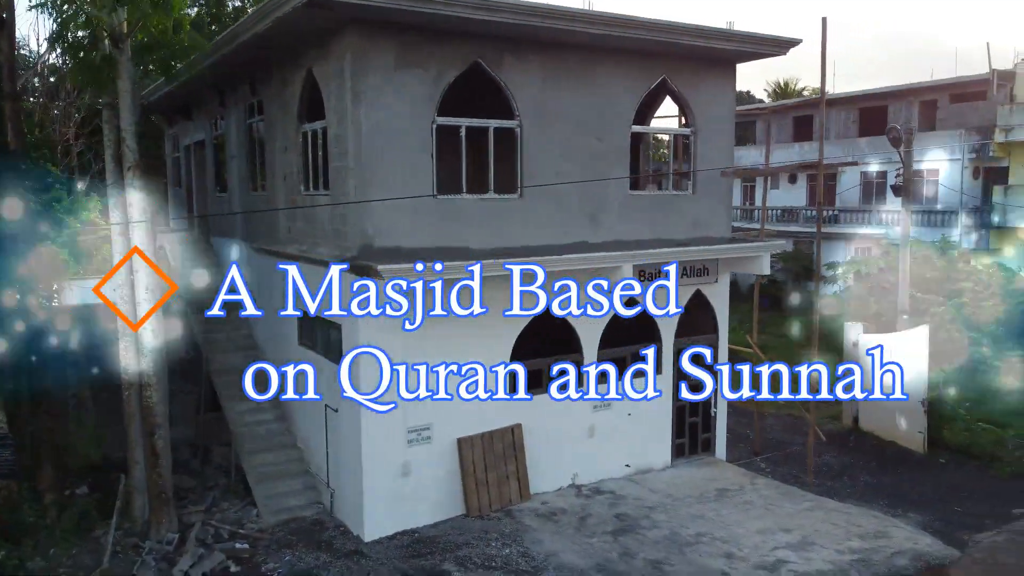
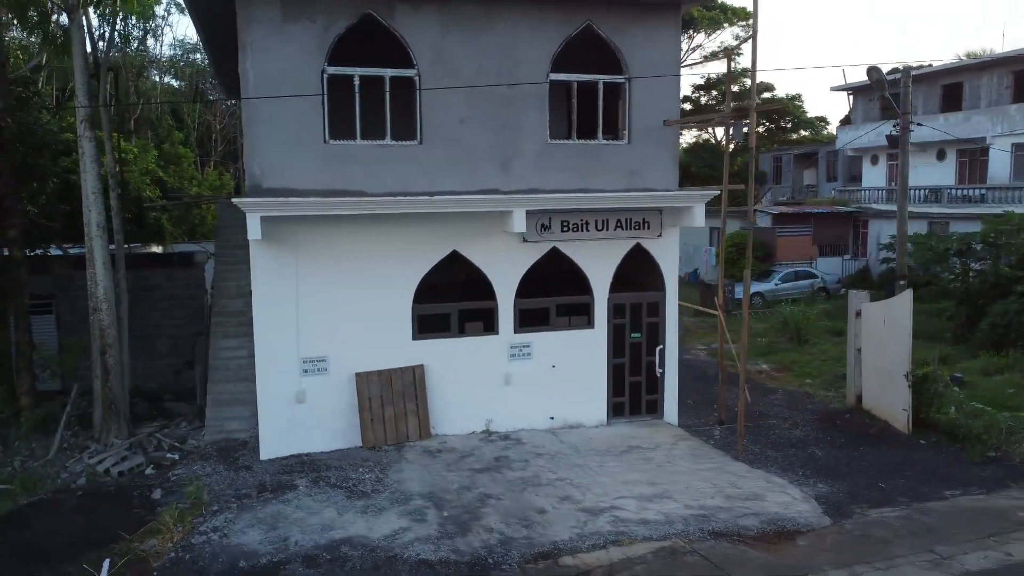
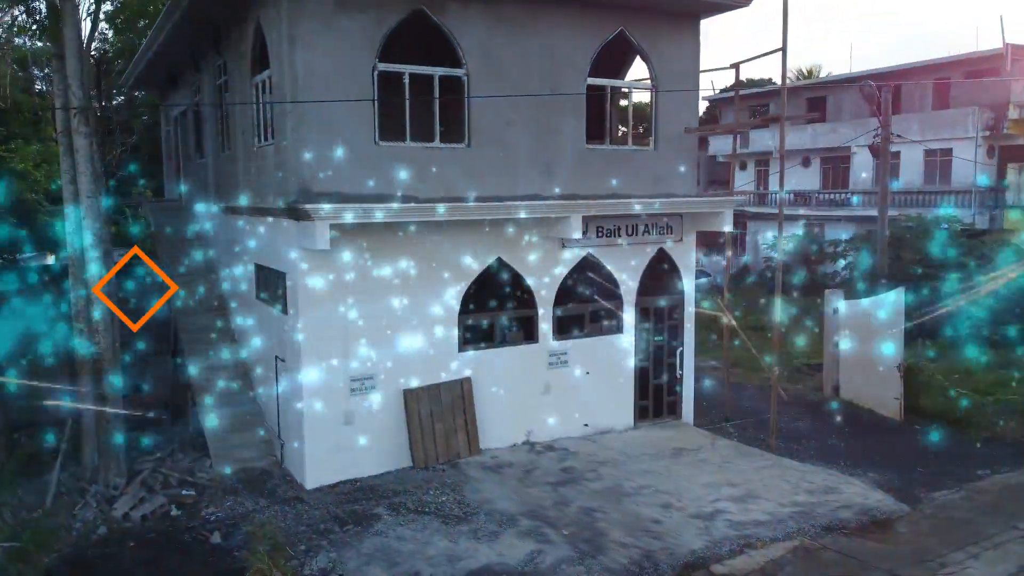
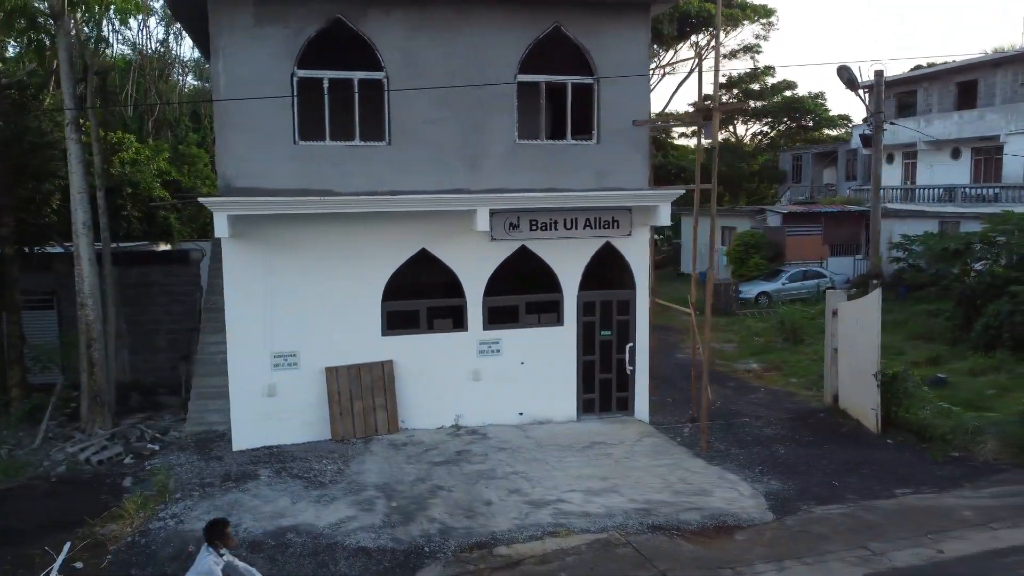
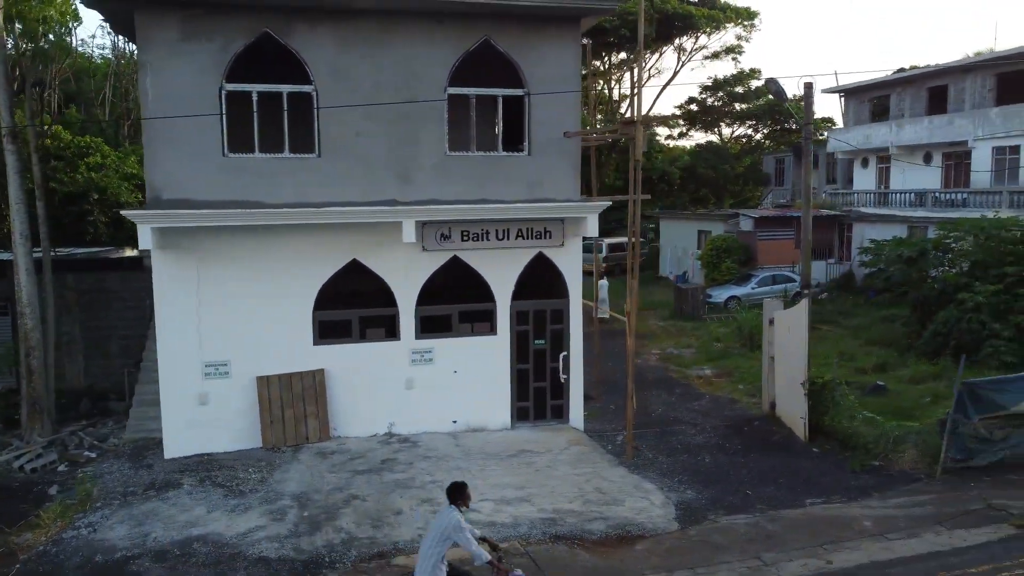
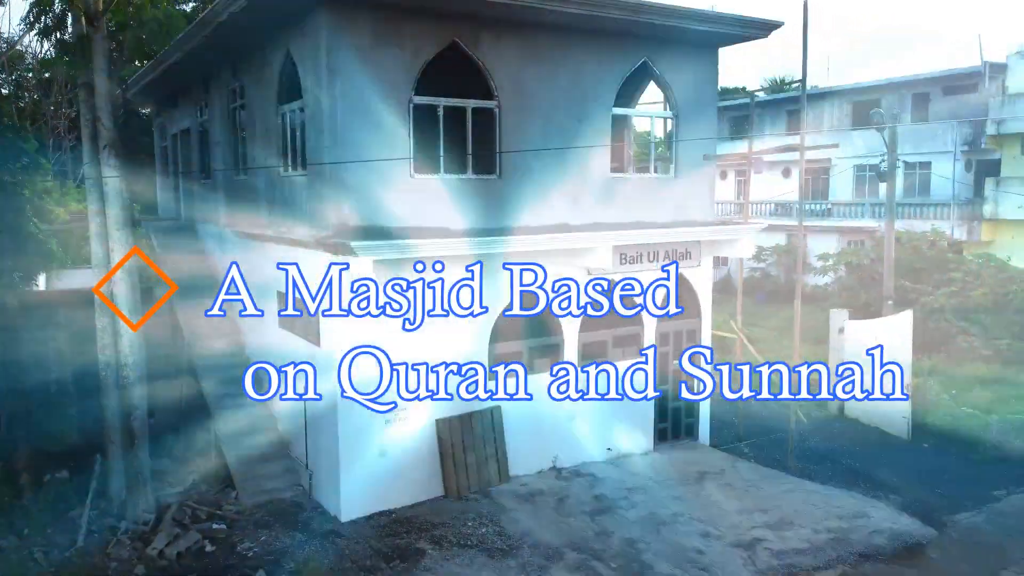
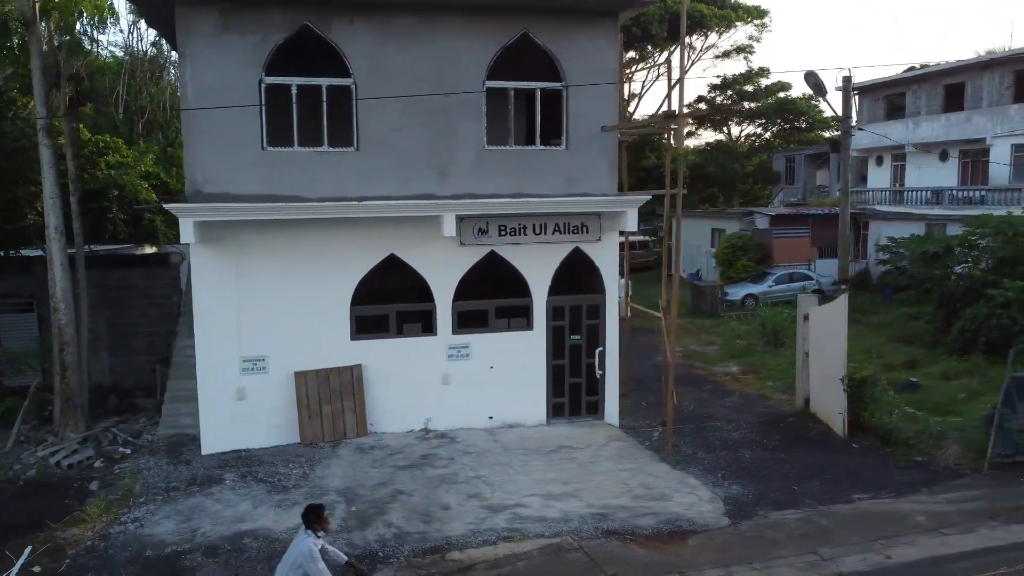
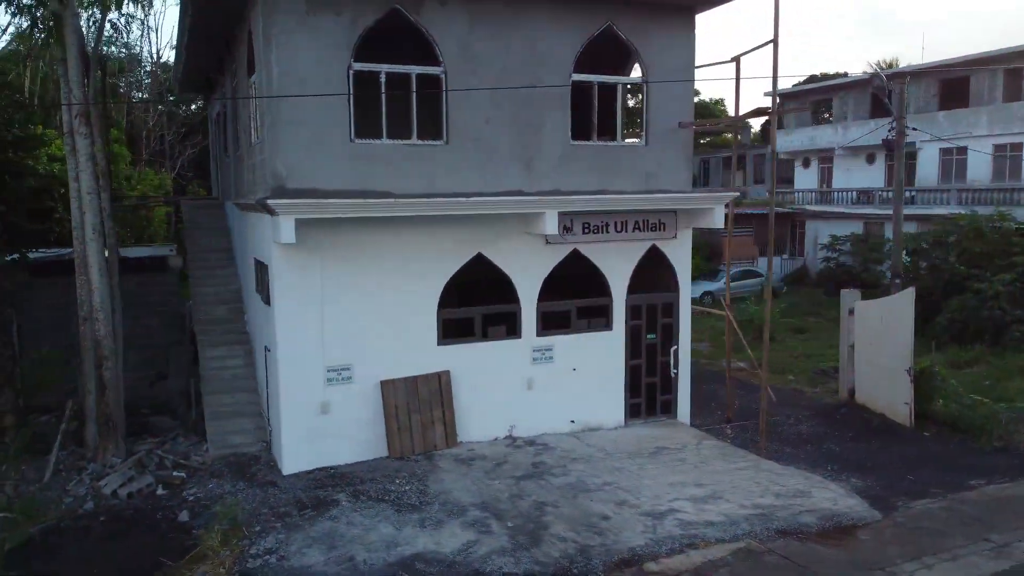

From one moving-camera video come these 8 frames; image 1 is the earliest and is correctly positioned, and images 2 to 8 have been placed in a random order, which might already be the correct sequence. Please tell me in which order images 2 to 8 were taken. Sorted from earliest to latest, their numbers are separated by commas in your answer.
6, 3, 8, 2, 4, 7, 5
